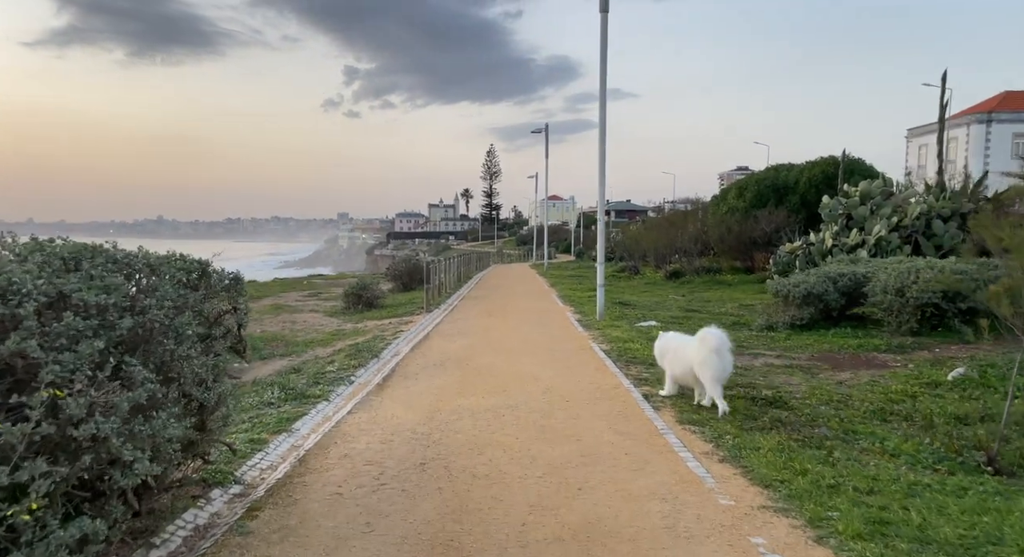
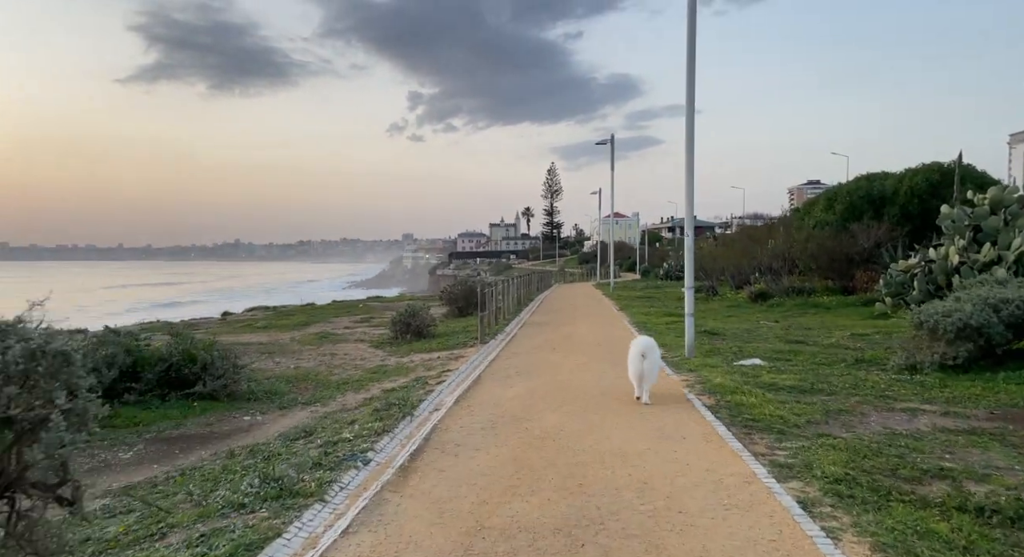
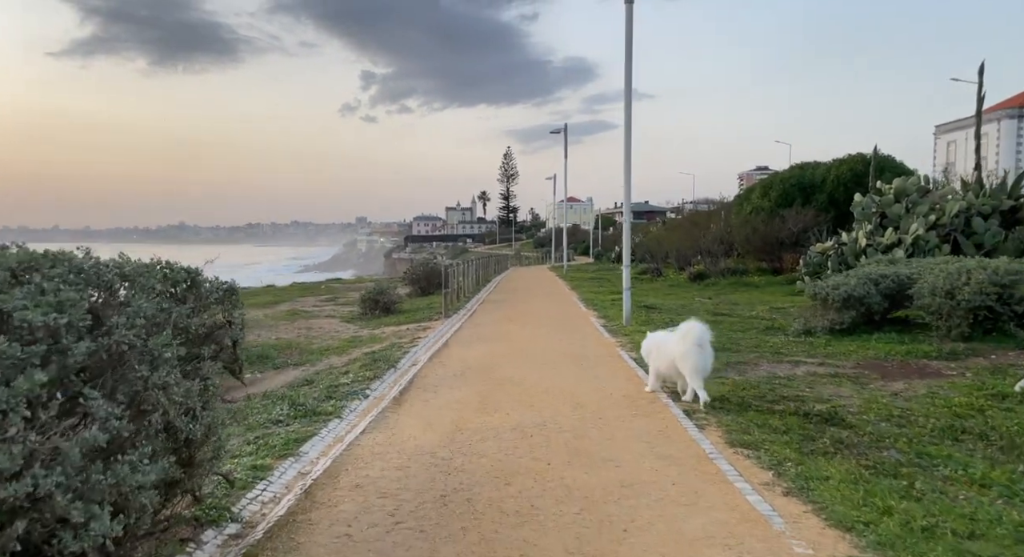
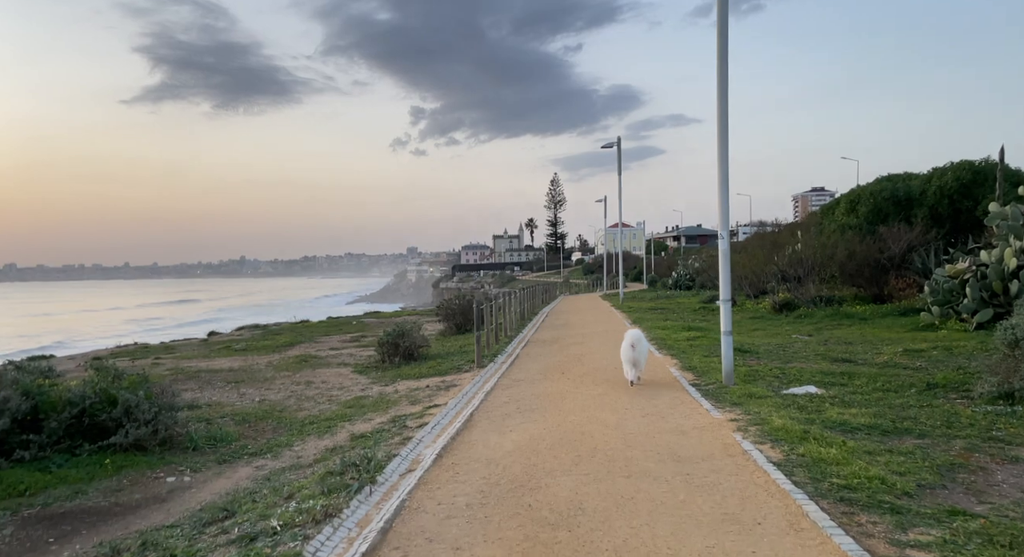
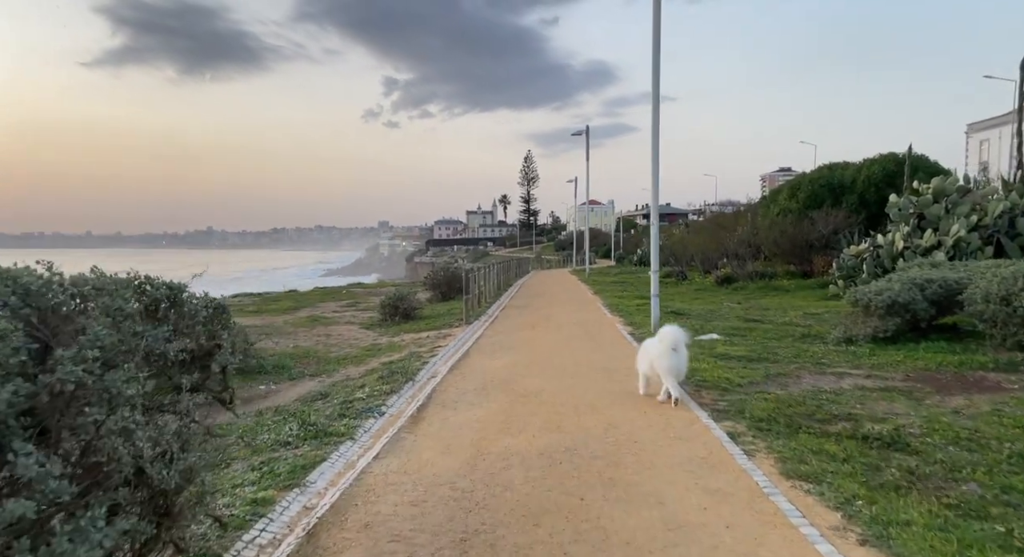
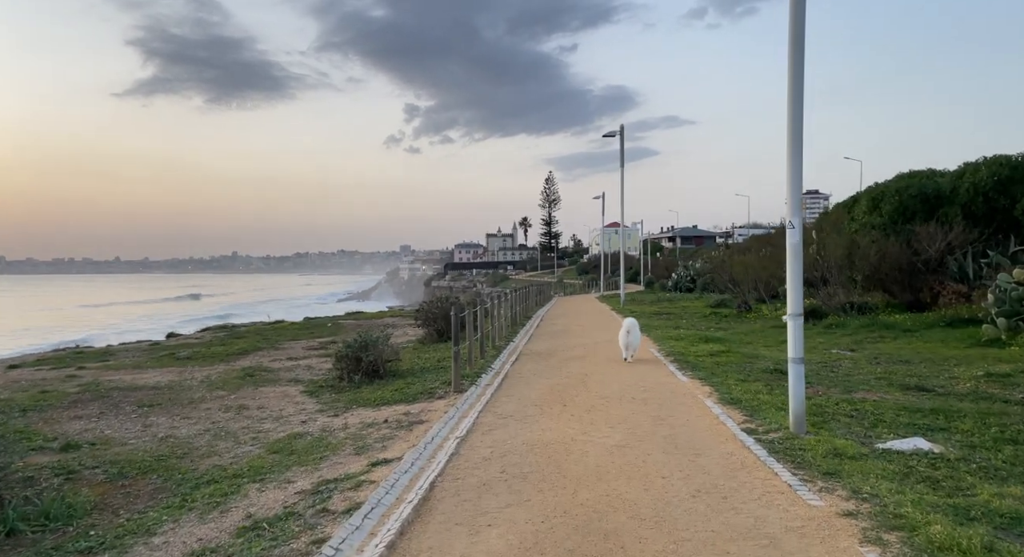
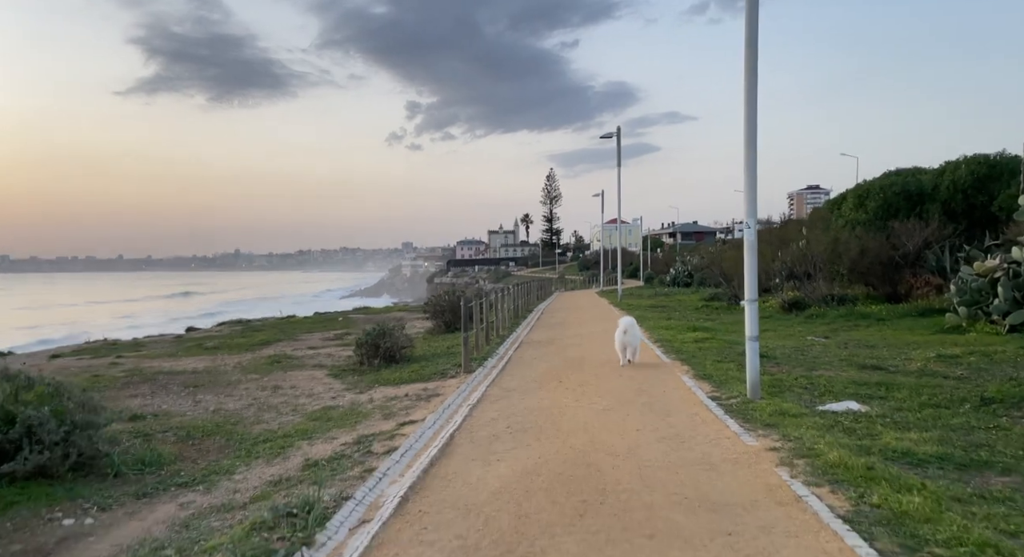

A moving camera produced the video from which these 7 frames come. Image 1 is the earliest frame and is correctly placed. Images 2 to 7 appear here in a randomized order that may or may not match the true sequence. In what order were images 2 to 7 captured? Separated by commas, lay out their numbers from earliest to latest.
3, 5, 2, 4, 7, 6
